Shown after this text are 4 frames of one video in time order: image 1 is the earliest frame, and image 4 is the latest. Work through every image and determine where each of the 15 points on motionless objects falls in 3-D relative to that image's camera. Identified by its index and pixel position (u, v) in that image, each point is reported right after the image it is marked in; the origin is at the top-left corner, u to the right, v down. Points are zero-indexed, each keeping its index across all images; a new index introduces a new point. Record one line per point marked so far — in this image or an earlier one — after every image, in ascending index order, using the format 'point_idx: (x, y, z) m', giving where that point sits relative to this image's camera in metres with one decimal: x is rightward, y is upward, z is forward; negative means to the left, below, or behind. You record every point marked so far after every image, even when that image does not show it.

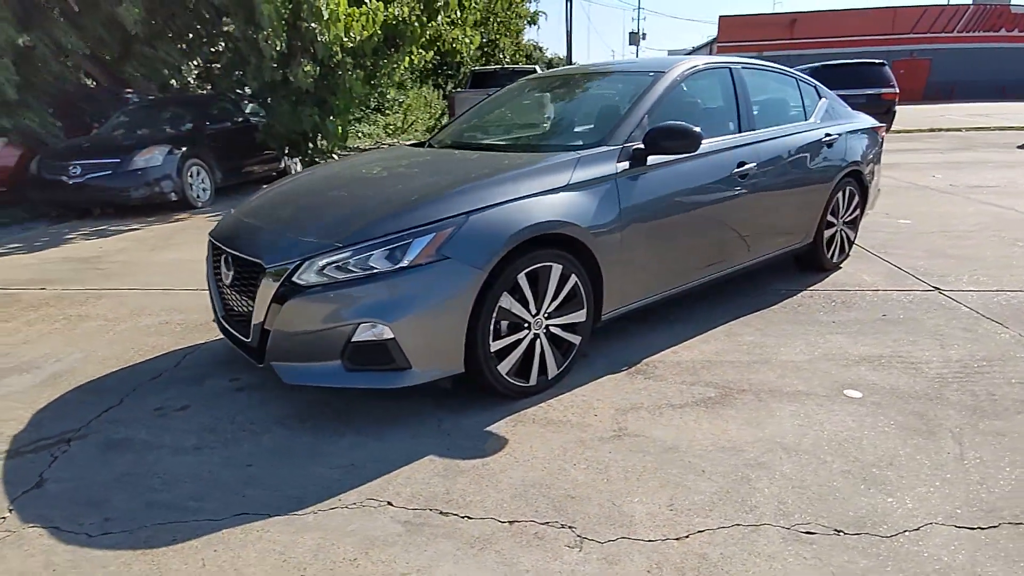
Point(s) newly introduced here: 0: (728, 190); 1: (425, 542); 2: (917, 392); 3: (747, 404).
0: (+1.4, +0.7, +4.4) m
1: (-0.3, -1.0, +2.5) m
2: (+2.2, -0.6, +3.5) m
3: (+1.2, -0.6, +3.4) m
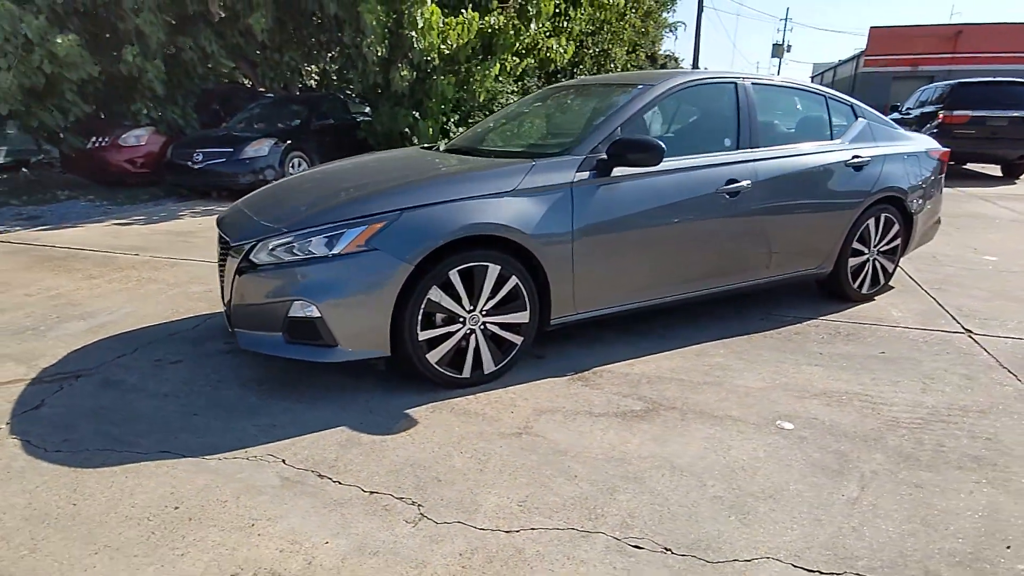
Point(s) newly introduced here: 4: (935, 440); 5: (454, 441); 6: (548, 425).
0: (+1.3, +0.5, +4.3) m
1: (-1.0, -0.9, +2.8) m
2: (+1.7, -0.7, +3.2) m
3: (+0.8, -0.7, +3.4) m
4: (+2.1, -0.8, +3.2) m
5: (-0.3, -0.8, +3.2) m
6: (+0.2, -0.7, +3.3) m
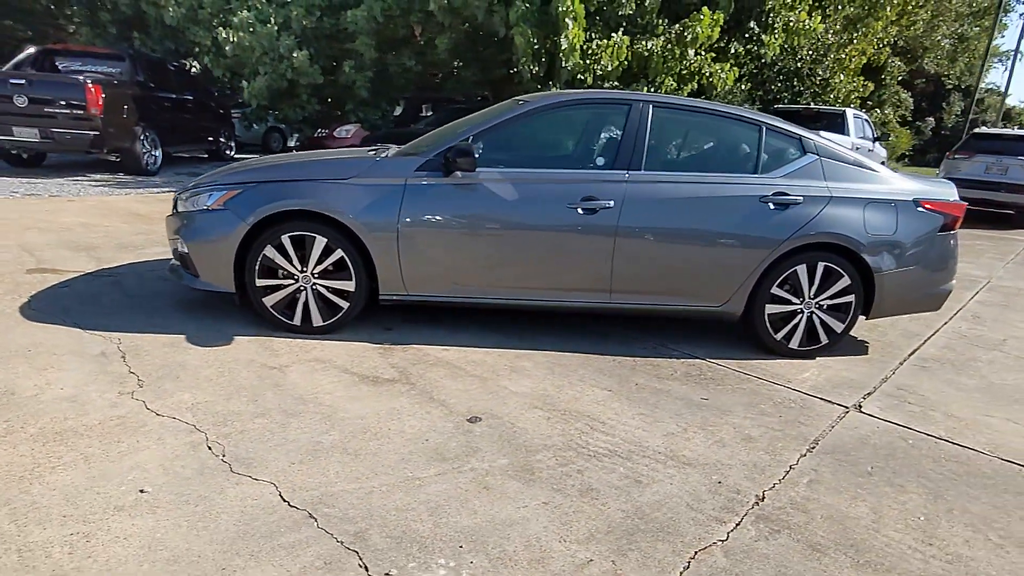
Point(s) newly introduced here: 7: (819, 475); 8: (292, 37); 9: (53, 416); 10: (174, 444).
0: (+0.3, +0.5, +4.4) m
1: (-2.6, -0.4, +3.9) m
2: (+0.1, -0.8, +3.3) m
3: (-0.7, -0.6, +3.8) m
4: (+0.3, -0.8, +3.0) m
5: (-1.8, -0.5, +4.0) m
6: (-1.3, -0.5, +4.0) m
7: (+1.5, -0.9, +3.1) m
8: (-4.2, +4.8, +12.5) m
9: (-2.3, -0.6, +3.3) m
10: (-1.6, -0.7, +3.1) m
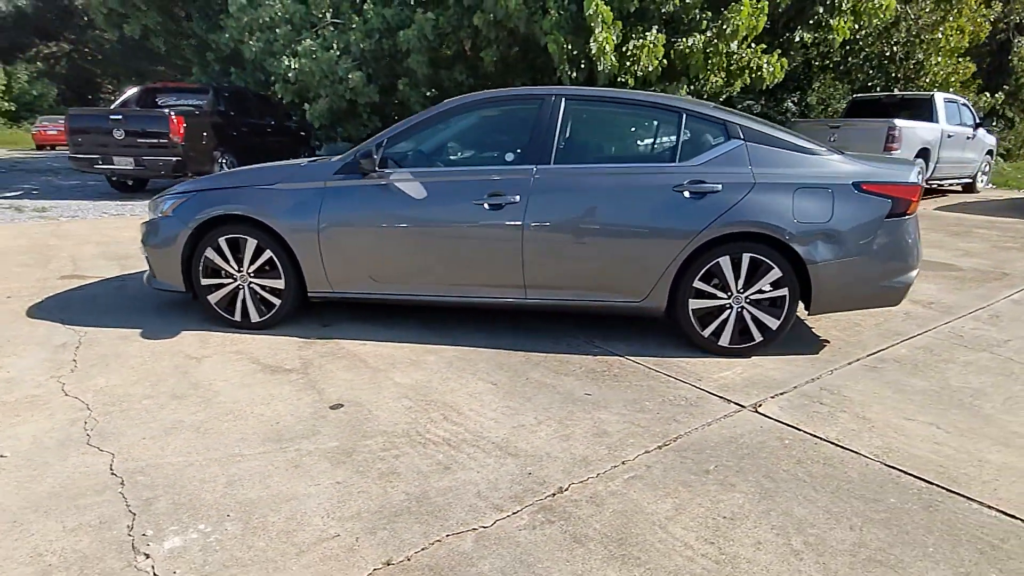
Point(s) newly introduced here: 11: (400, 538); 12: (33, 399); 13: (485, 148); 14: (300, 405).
0: (-0.3, +0.5, +4.4) m
1: (-3.2, -0.4, +4.5) m
2: (-0.8, -0.7, +3.3) m
3: (-1.4, -0.6, +4.0) m
4: (-0.5, -0.8, +3.1) m
5: (-2.4, -0.4, +4.5) m
6: (-2.0, -0.5, +4.3) m
7: (+0.6, -0.8, +3.0) m
8: (-3.3, +4.7, +13.3) m
9: (-3.1, -0.6, +3.8) m
10: (-2.4, -0.7, +3.5) m
11: (-0.4, -1.0, +2.5) m
12: (-2.7, -0.6, +3.7) m
13: (-0.2, +1.0, +4.5) m
14: (-1.2, -0.7, +3.6) m
